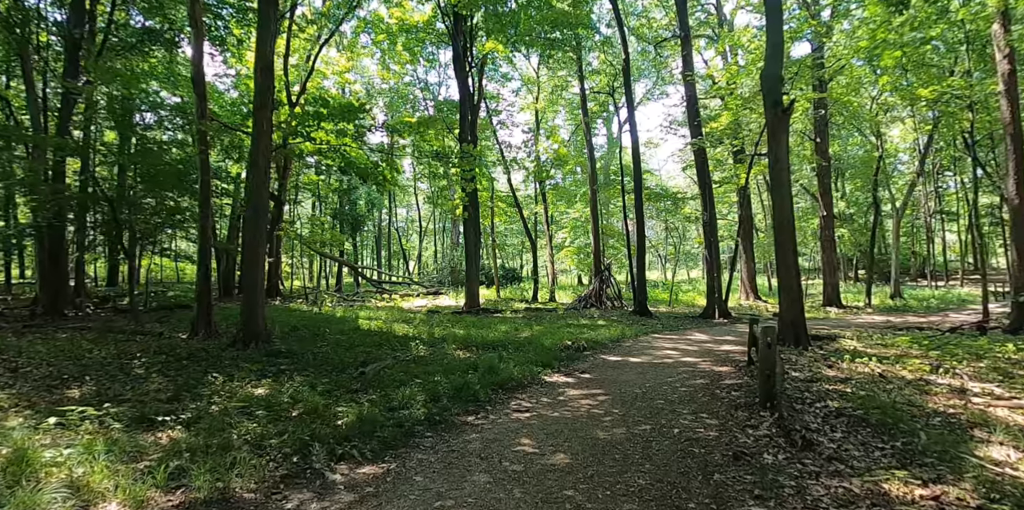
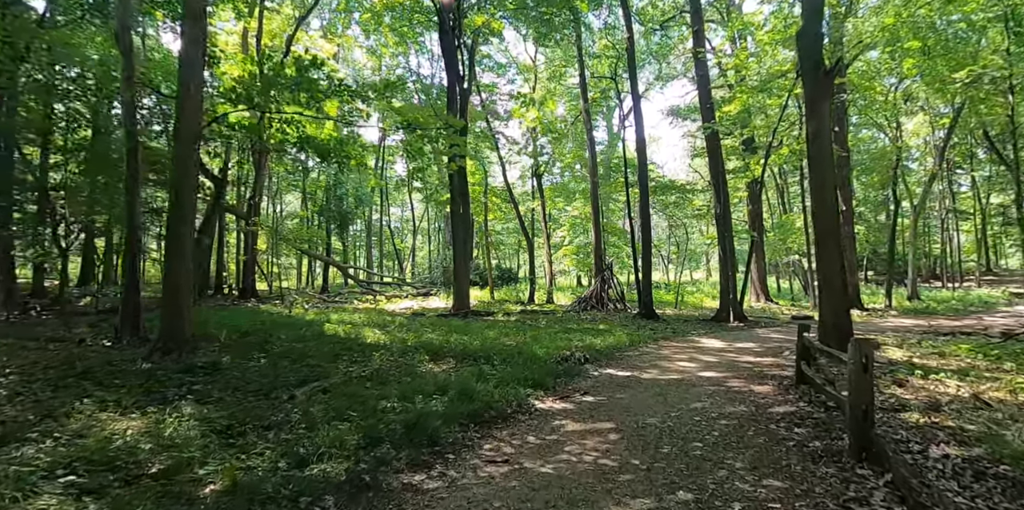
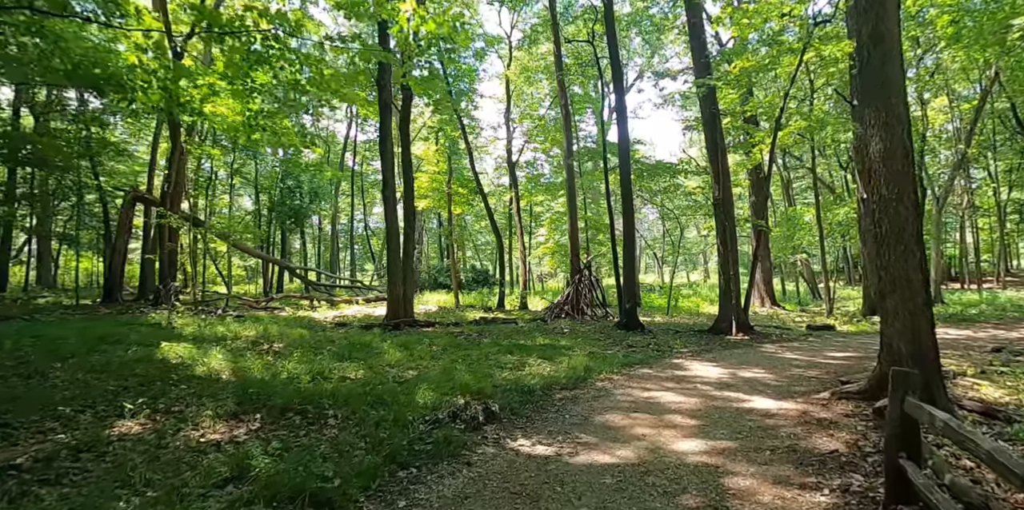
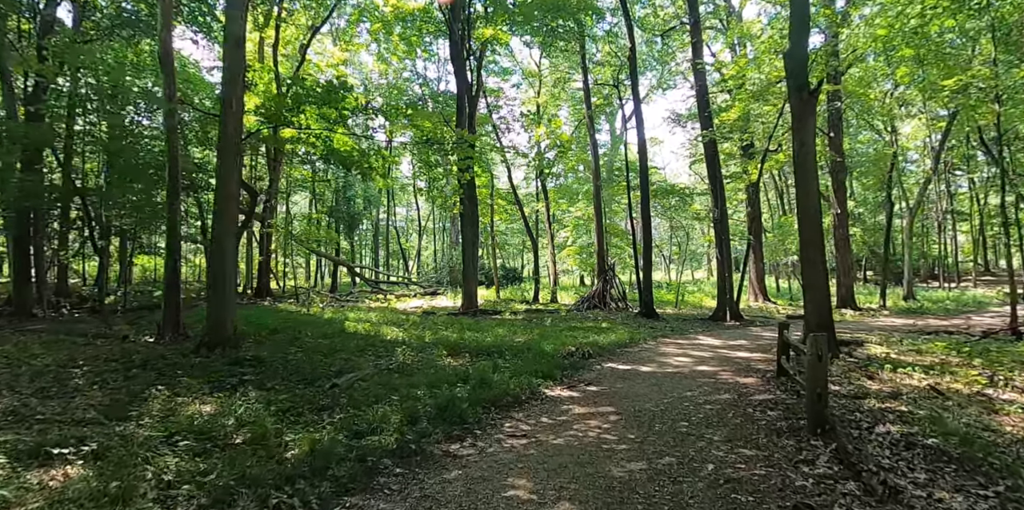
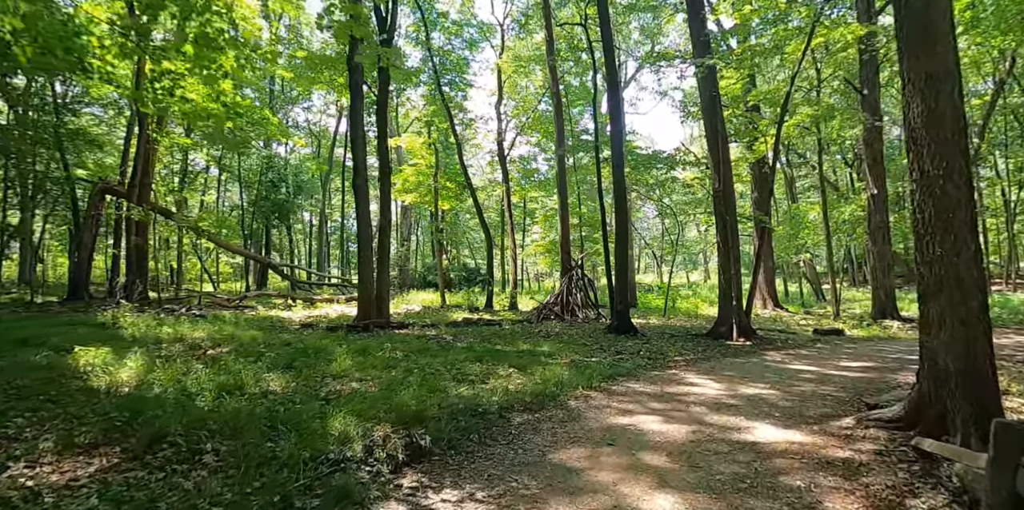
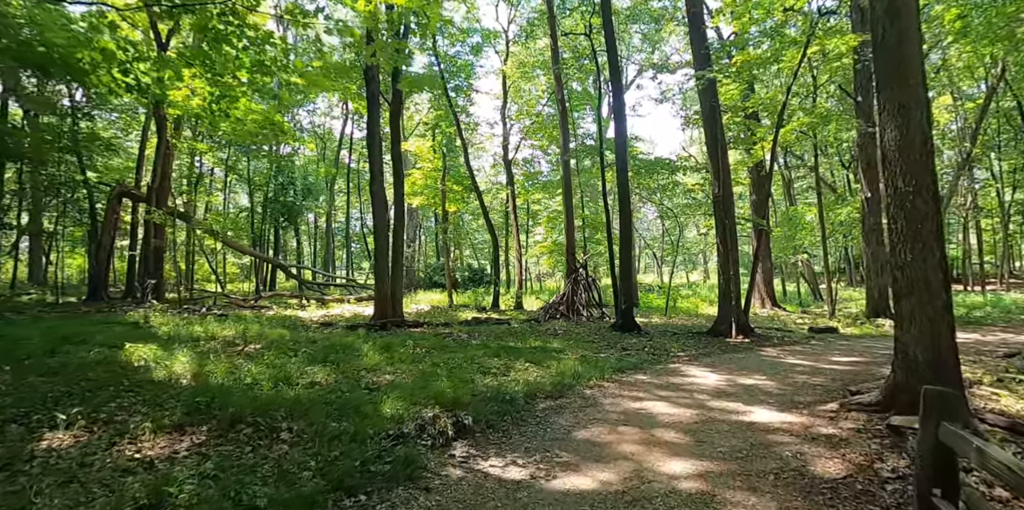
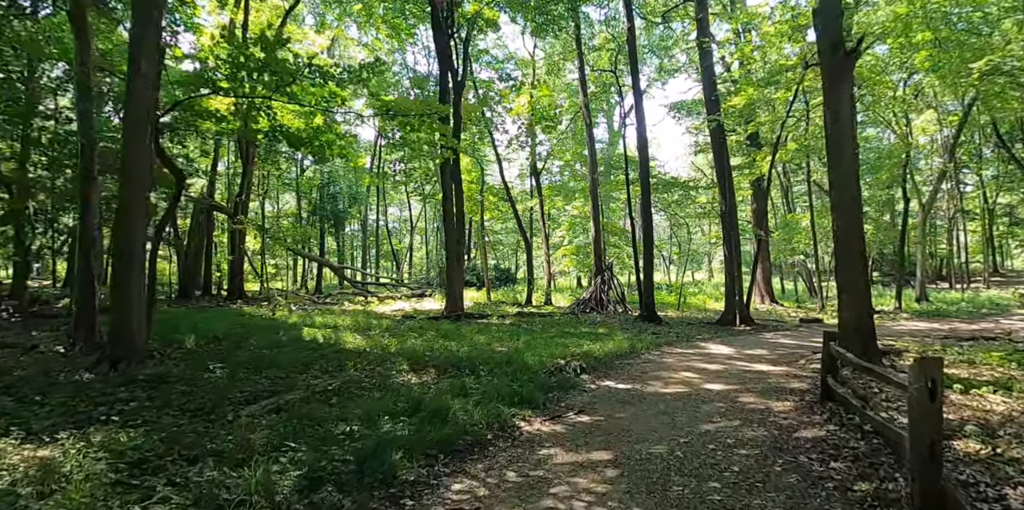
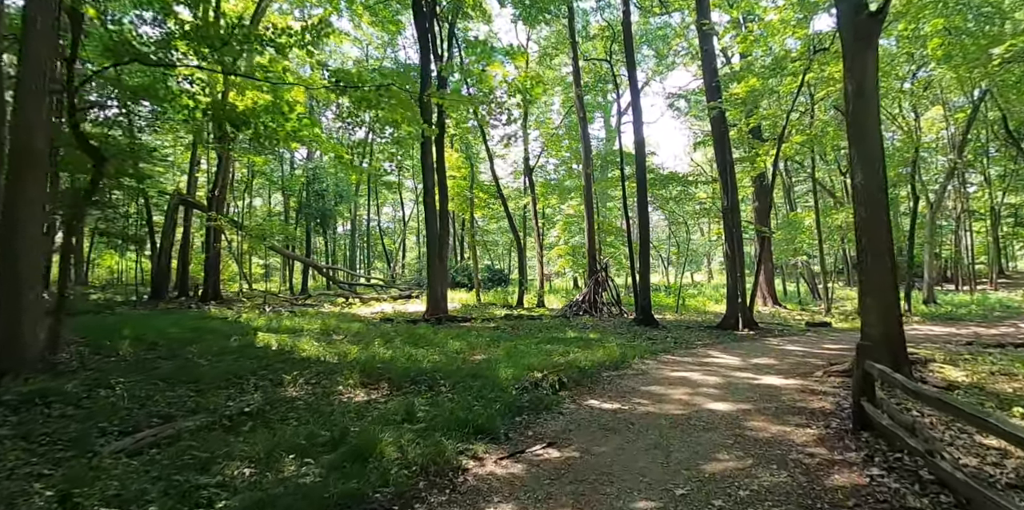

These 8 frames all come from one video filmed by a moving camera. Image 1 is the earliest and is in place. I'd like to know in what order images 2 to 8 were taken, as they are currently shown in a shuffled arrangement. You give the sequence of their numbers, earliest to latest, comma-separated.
4, 2, 7, 8, 3, 6, 5
